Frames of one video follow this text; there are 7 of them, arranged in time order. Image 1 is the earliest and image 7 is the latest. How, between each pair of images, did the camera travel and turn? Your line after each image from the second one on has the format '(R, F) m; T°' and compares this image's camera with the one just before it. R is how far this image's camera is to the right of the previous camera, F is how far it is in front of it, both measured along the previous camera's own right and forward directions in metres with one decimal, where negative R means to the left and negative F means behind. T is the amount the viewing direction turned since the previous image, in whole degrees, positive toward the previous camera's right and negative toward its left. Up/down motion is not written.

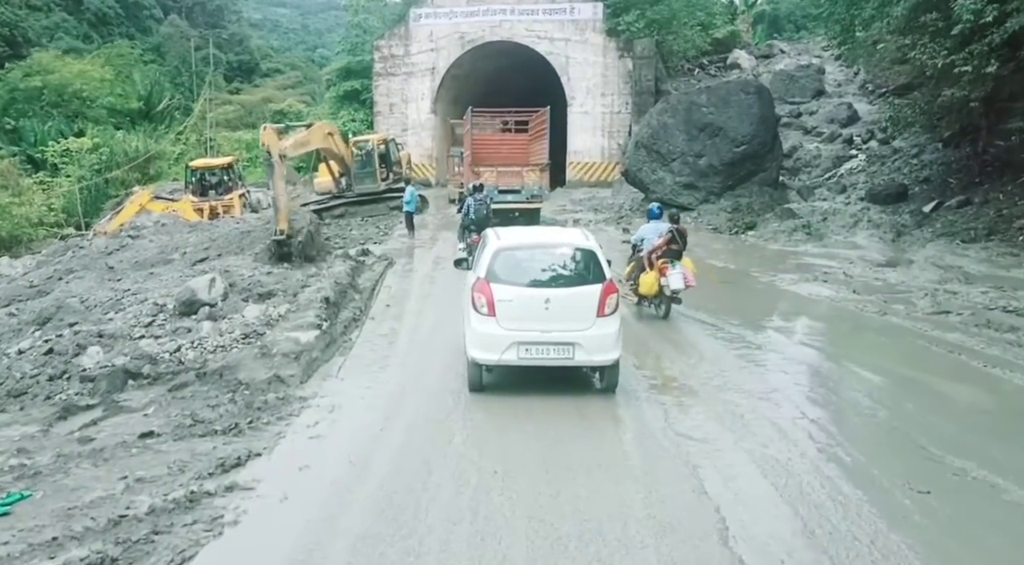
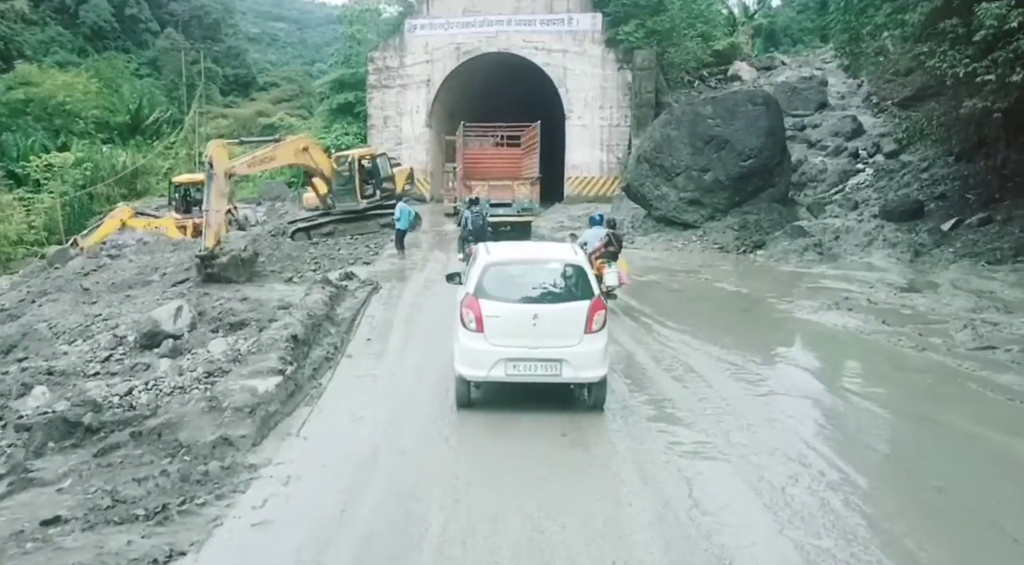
(0.0, +1.0) m; 0°
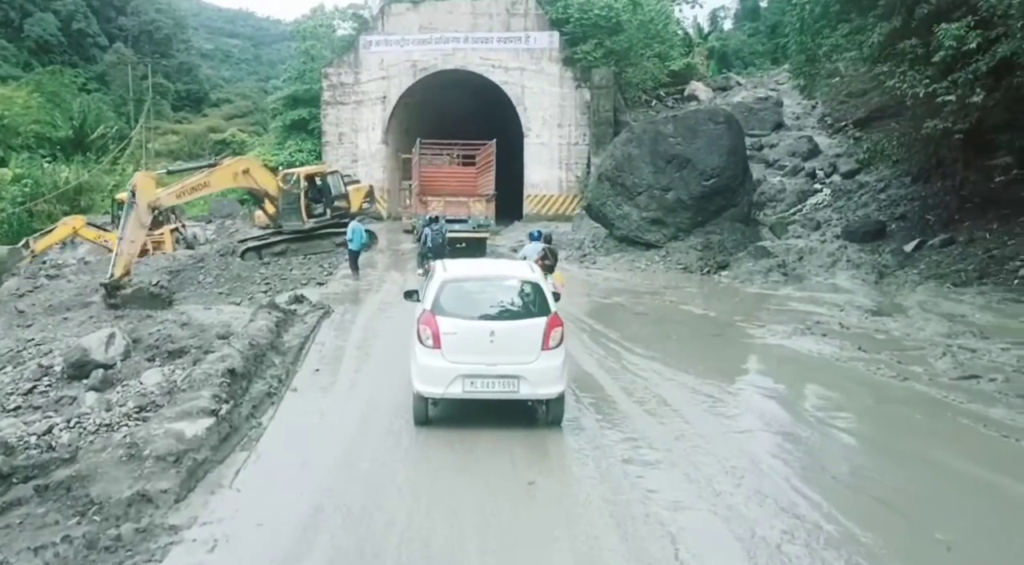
(0.0, +0.5) m; +3°
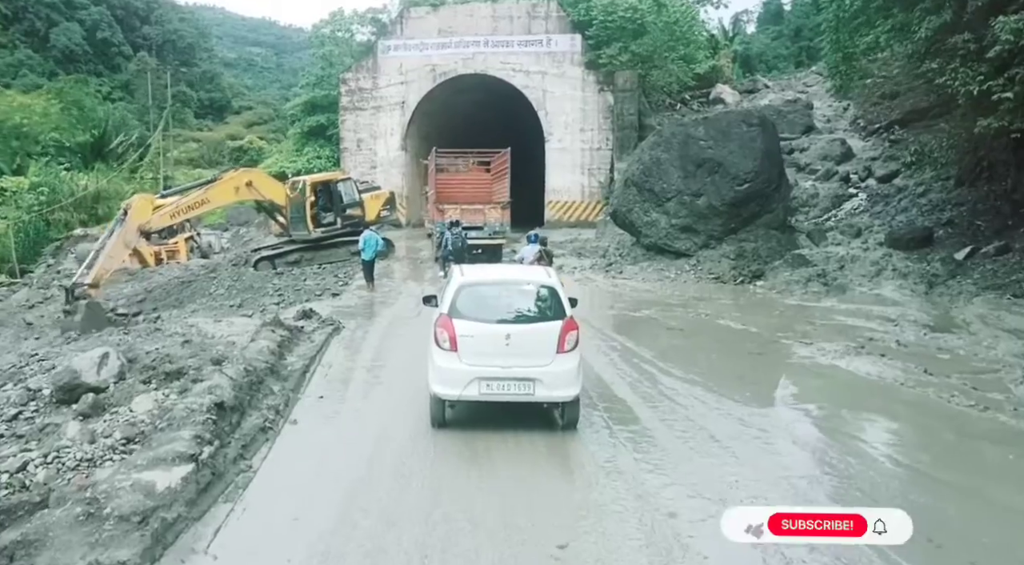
(-0.1, +0.8) m; -2°
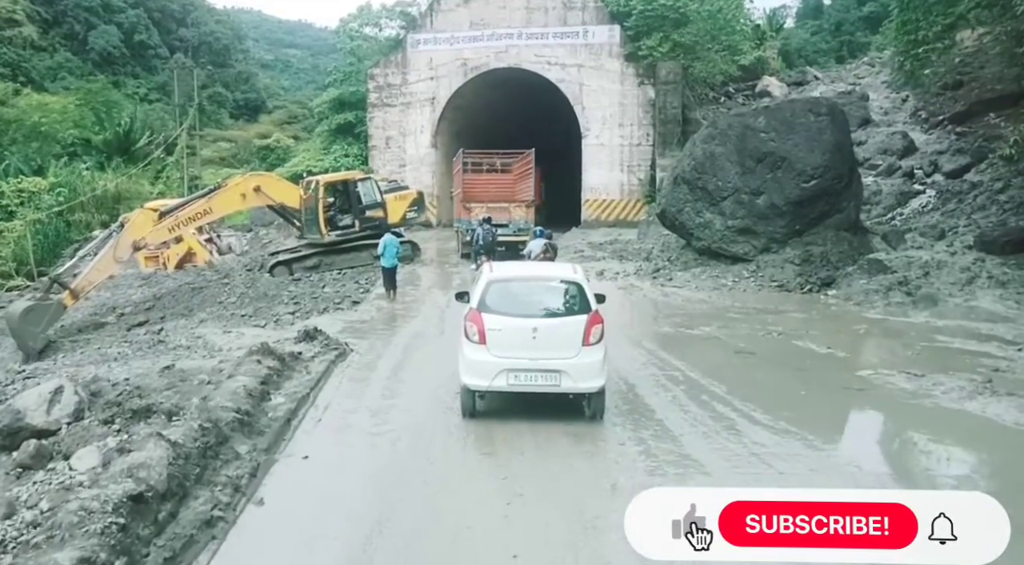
(-0.1, +1.7) m; -3°
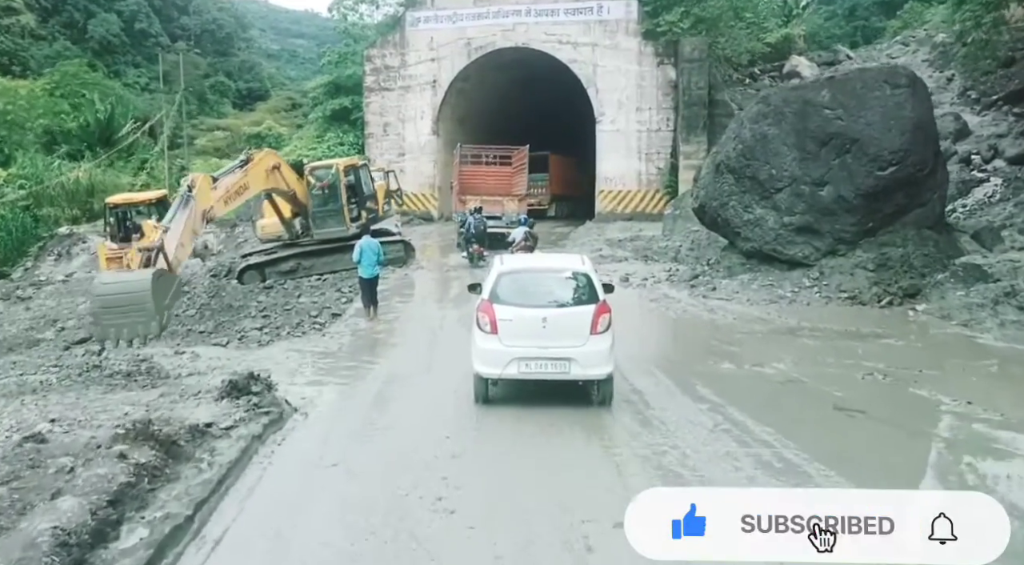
(0.0, +2.7) m; -1°
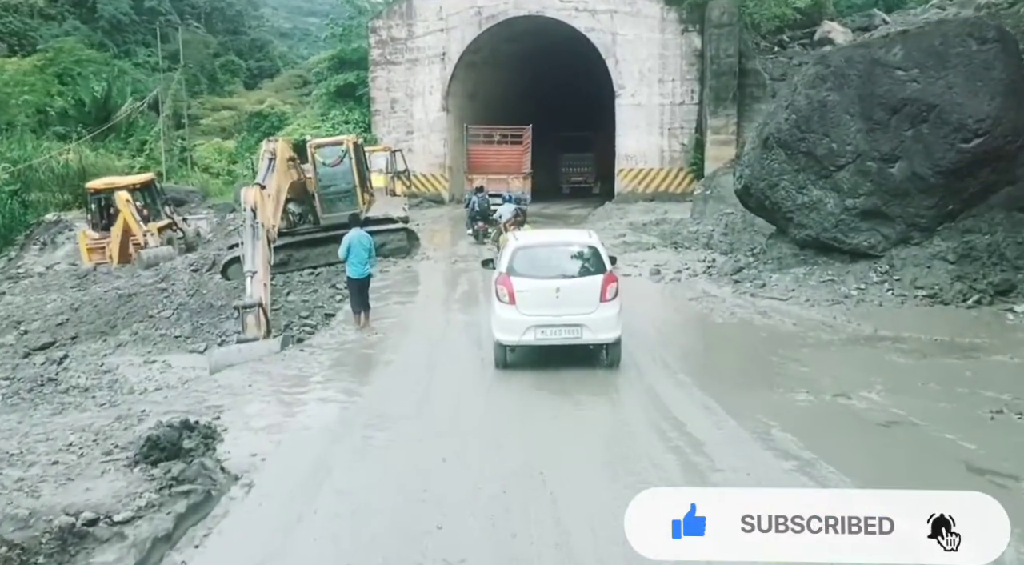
(0.0, +1.8) m; -1°
